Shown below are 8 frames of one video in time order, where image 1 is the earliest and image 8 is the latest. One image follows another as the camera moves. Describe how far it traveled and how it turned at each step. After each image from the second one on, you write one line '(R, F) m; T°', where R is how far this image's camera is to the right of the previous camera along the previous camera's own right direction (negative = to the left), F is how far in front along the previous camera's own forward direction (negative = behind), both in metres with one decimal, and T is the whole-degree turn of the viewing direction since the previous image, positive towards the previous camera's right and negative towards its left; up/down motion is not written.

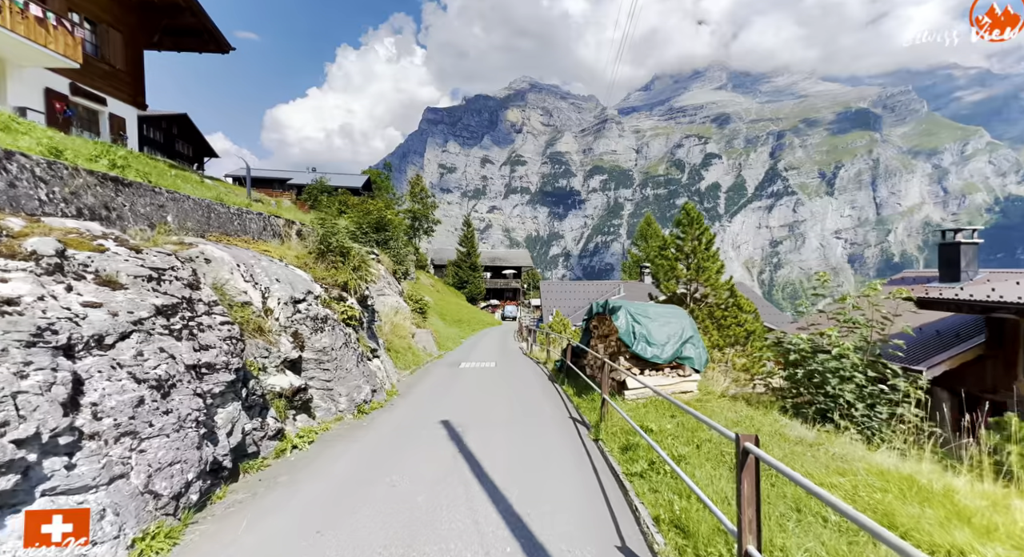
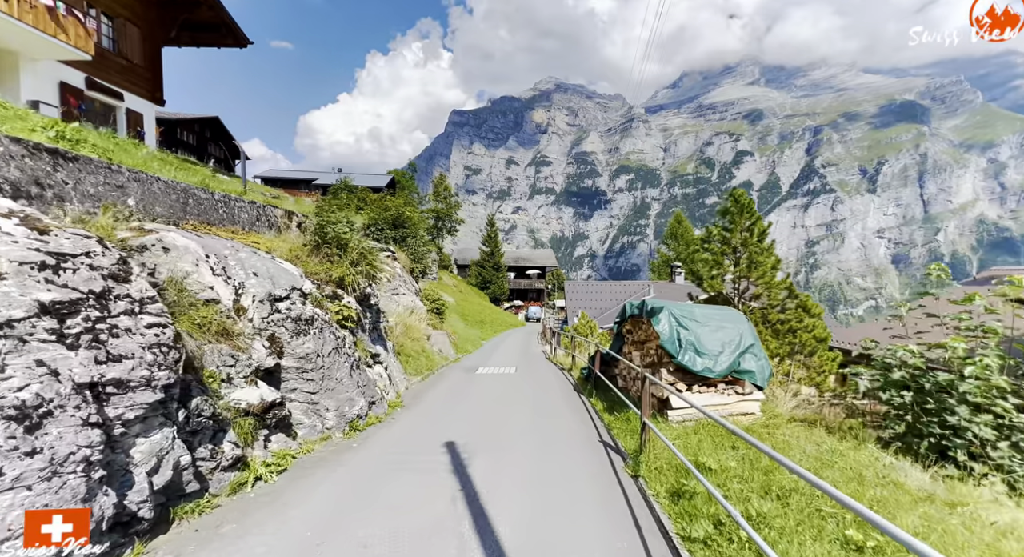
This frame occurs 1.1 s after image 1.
(+0.1, +1.4) m; -3°
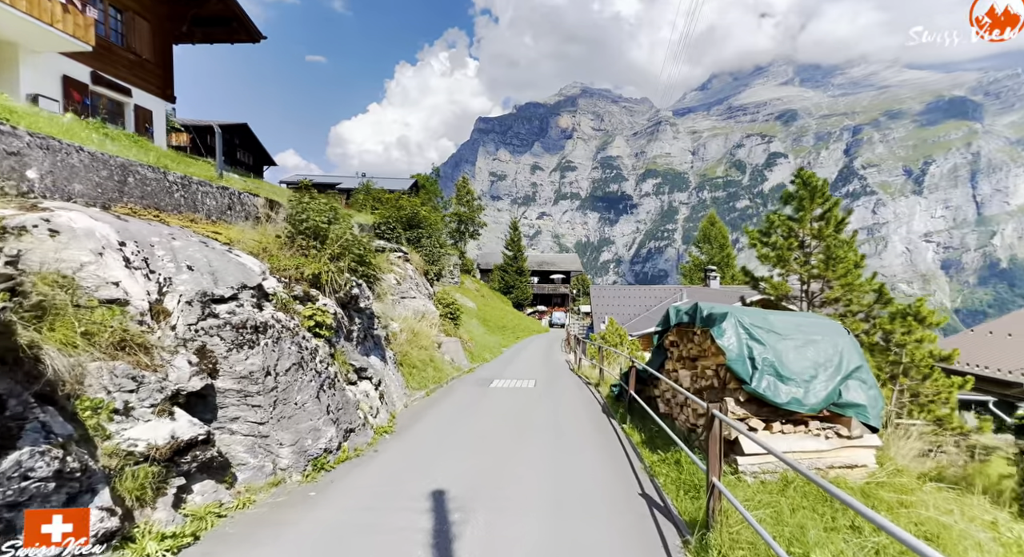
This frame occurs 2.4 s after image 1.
(+0.2, +1.8) m; -3°
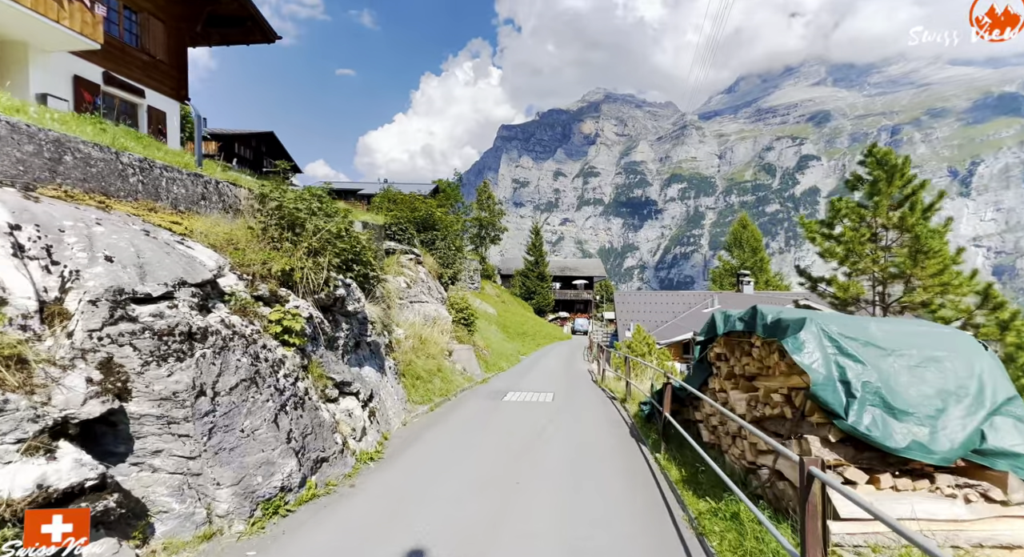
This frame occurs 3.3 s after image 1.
(+0.2, +1.3) m; -3°
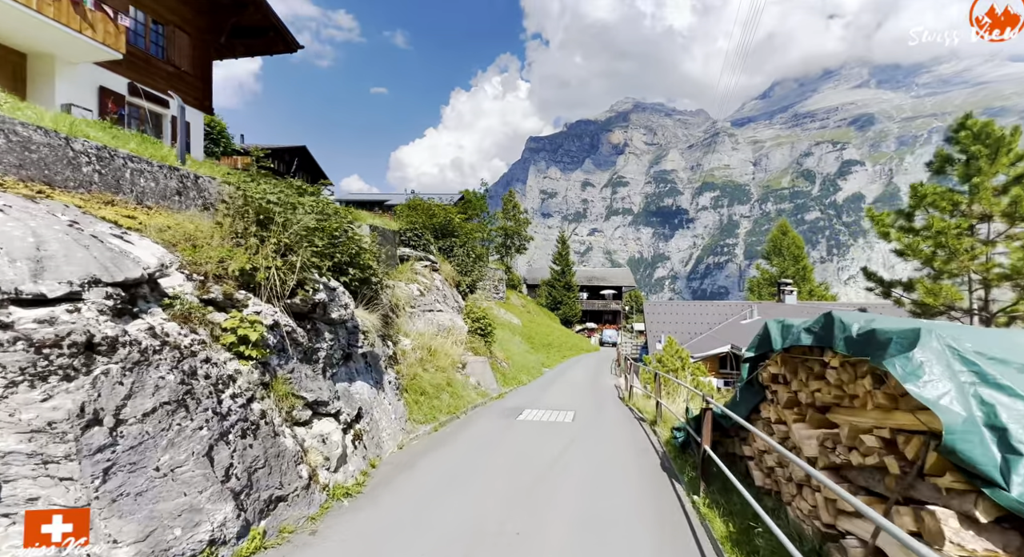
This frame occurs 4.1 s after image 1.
(+0.3, +1.2) m; -3°
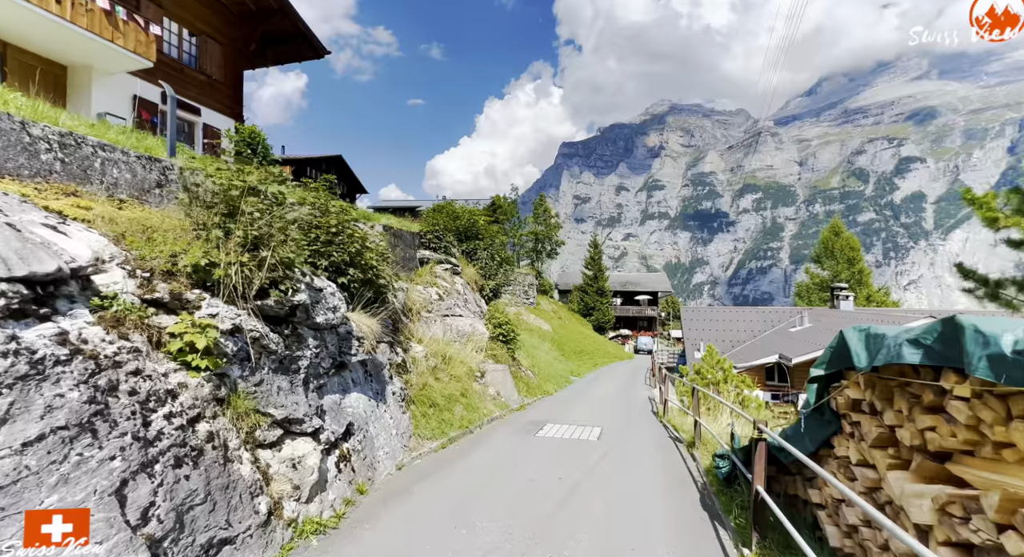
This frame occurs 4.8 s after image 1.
(+0.3, +1.0) m; -4°
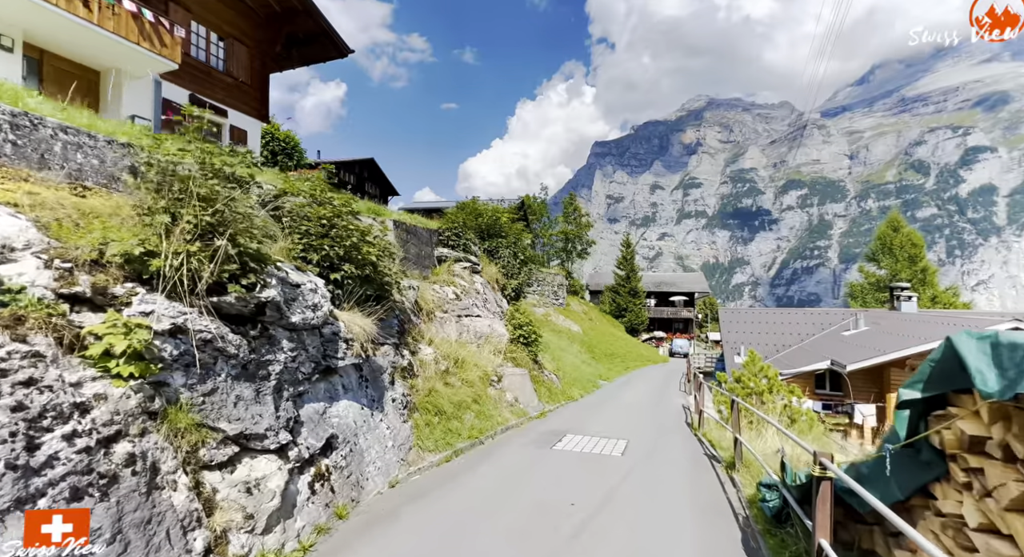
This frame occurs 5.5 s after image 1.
(+0.3, +0.9) m; -4°
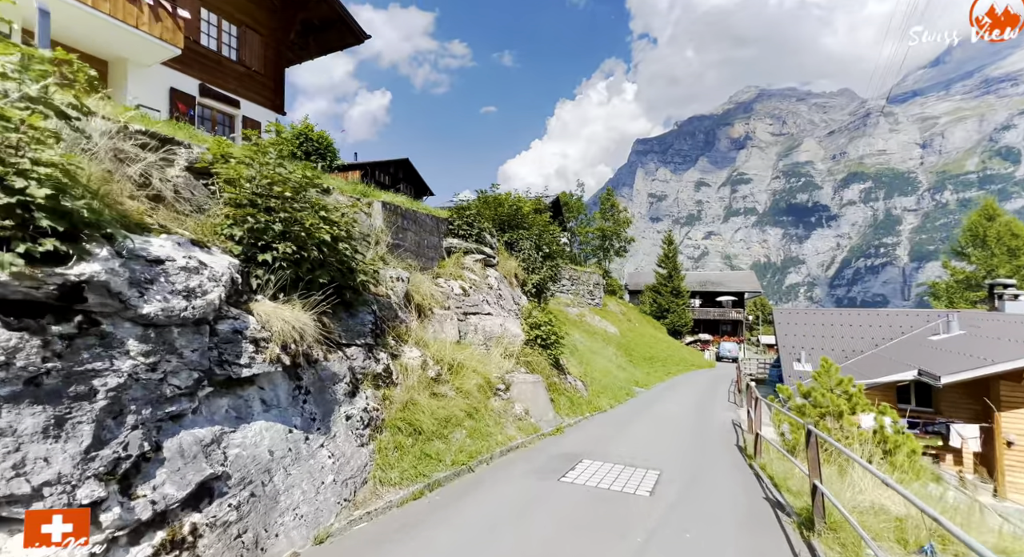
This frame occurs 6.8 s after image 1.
(+0.7, +2.0) m; -5°
